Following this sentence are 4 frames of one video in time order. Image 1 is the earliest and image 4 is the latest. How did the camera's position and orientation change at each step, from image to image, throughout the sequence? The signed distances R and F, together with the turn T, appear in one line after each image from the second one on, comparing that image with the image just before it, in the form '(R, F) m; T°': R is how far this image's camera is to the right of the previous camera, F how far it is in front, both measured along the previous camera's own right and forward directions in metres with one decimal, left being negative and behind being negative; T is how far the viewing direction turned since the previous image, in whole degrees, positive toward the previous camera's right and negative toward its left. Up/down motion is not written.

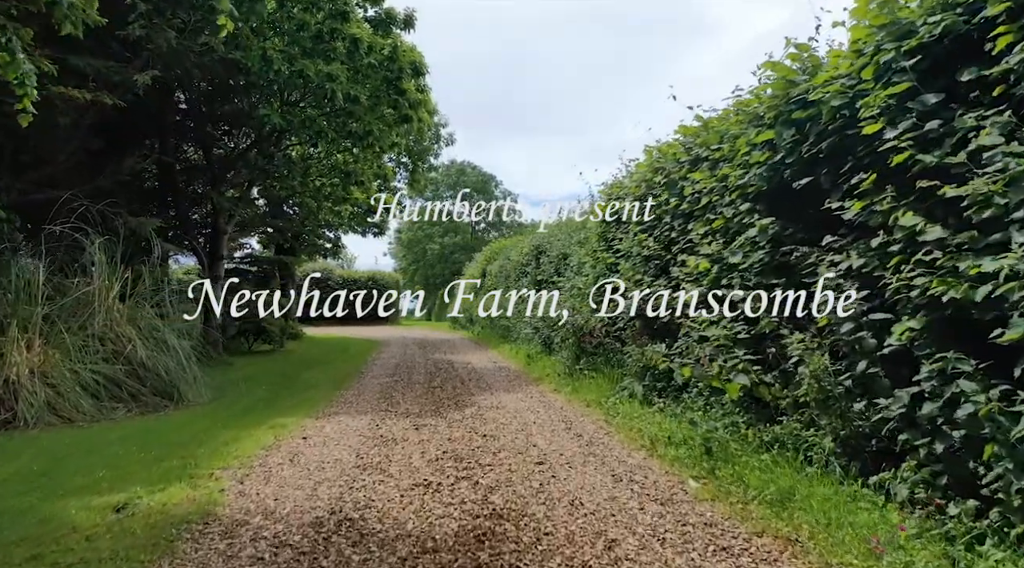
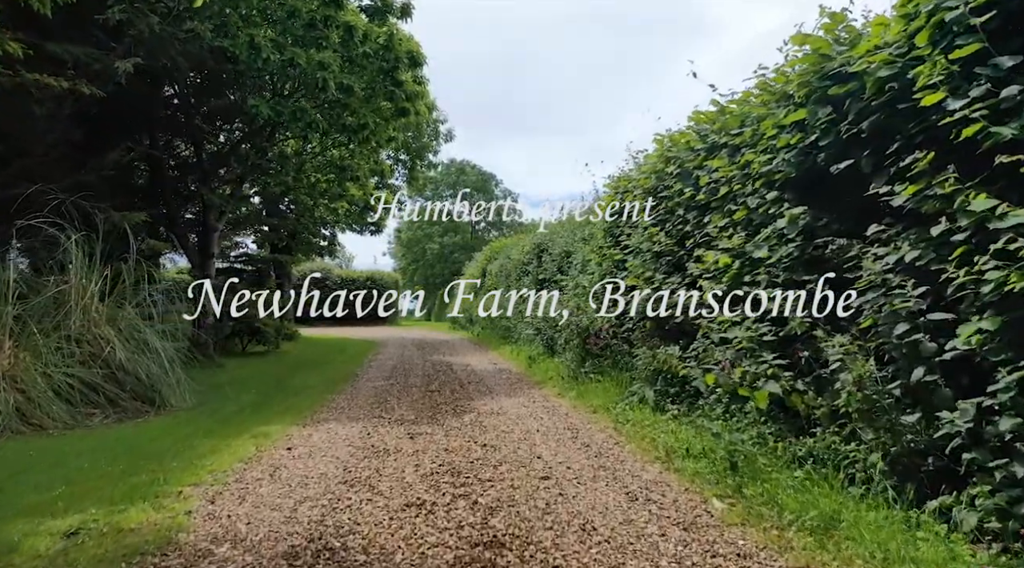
(0.0, +0.4) m; 0°
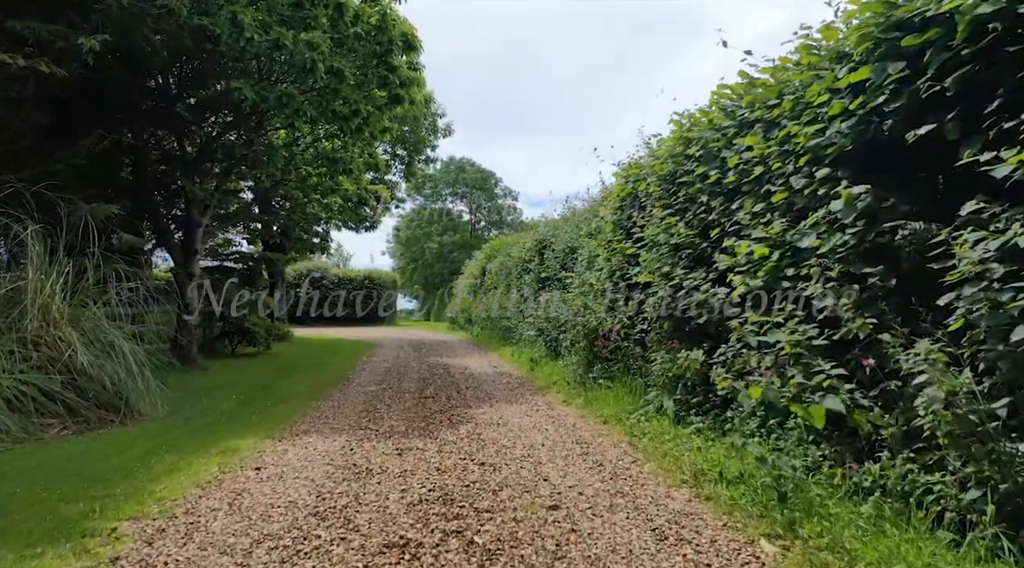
(0.0, +0.7) m; 0°
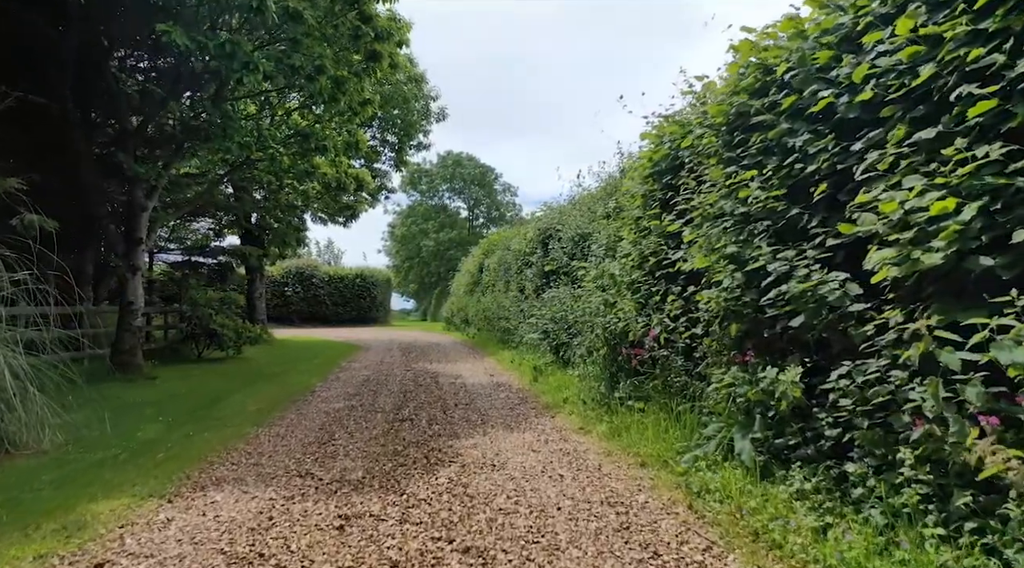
(0.0, +1.8) m; 0°
